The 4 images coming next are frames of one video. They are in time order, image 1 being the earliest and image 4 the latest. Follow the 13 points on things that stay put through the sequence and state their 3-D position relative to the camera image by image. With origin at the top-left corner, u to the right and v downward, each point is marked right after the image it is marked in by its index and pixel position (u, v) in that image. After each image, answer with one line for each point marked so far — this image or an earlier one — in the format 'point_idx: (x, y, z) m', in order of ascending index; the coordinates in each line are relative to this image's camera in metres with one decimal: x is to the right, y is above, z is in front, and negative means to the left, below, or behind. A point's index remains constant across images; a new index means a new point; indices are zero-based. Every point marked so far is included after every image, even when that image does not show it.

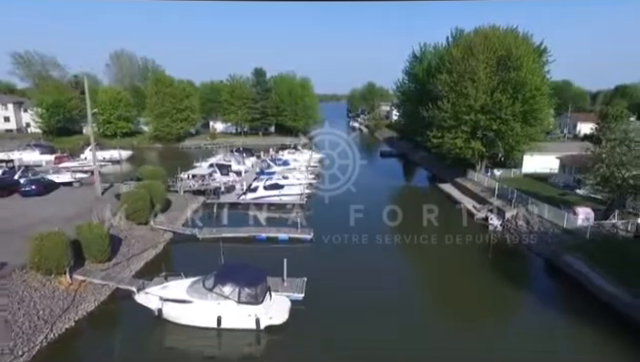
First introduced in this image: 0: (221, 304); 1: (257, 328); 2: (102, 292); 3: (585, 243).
0: (-3.3, -4.0, +12.4) m
1: (-2.1, -4.8, +12.3) m
2: (-8.1, -4.1, +14.0) m
3: (+12.2, -2.7, +17.9) m
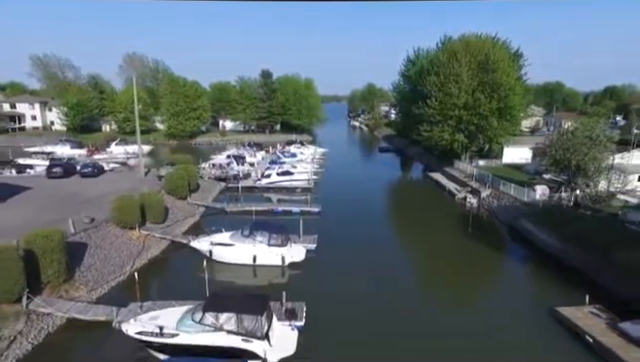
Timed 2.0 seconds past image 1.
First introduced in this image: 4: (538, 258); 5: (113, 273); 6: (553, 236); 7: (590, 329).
0: (-2.9, -2.9, +16.8) m
1: (-1.7, -3.7, +16.7) m
2: (-7.7, -3.0, +18.5) m
3: (+12.6, -1.6, +22.3) m
4: (+10.5, -3.7, +18.3) m
5: (-8.3, -3.6, +15.0) m
6: (+11.5, -2.7, +18.9) m
7: (+8.3, -4.5, +11.6) m
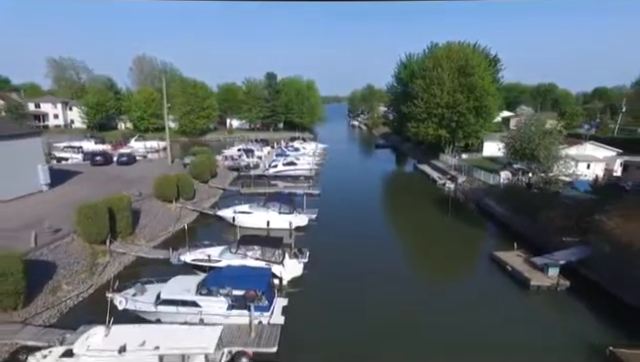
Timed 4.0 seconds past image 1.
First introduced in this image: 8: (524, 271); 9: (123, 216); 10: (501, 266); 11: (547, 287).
0: (-2.9, -1.8, +21.5) m
1: (-1.7, -2.6, +21.4) m
2: (-7.7, -2.0, +23.1) m
3: (+12.6, -0.6, +26.9) m
4: (+10.5, -2.7, +22.9) m
5: (-8.3, -2.6, +19.7) m
6: (+11.5, -1.7, +23.6) m
7: (+8.2, -3.5, +16.2) m
8: (+8.2, -3.6, +15.4) m
9: (-9.1, -1.6, +17.4) m
10: (+8.0, -3.8, +16.5) m
11: (+8.6, -4.0, +14.4) m
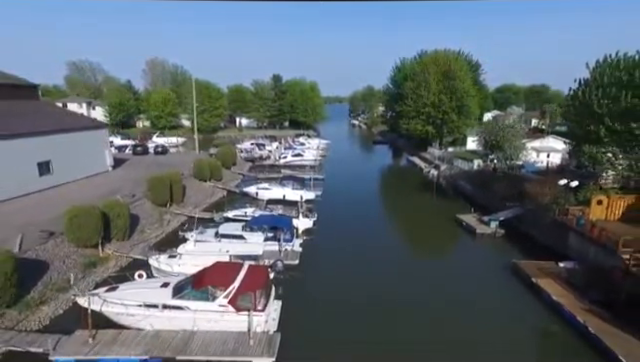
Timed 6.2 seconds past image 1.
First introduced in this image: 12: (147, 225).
0: (-2.6, -0.6, +27.2) m
1: (-1.4, -1.4, +27.1) m
2: (-7.4, -0.8, +28.9) m
3: (+13.0, +0.6, +32.6) m
4: (+10.8, -1.5, +28.6) m
5: (-8.0, -1.3, +25.5) m
6: (+11.9, -0.5, +29.3) m
7: (+8.5, -2.3, +22.0) m
8: (+8.6, -2.4, +21.1) m
9: (-8.8, -0.4, +23.2) m
10: (+8.3, -2.6, +22.2) m
11: (+8.9, -2.8, +20.1) m
12: (-8.9, -2.3, +19.5) m
